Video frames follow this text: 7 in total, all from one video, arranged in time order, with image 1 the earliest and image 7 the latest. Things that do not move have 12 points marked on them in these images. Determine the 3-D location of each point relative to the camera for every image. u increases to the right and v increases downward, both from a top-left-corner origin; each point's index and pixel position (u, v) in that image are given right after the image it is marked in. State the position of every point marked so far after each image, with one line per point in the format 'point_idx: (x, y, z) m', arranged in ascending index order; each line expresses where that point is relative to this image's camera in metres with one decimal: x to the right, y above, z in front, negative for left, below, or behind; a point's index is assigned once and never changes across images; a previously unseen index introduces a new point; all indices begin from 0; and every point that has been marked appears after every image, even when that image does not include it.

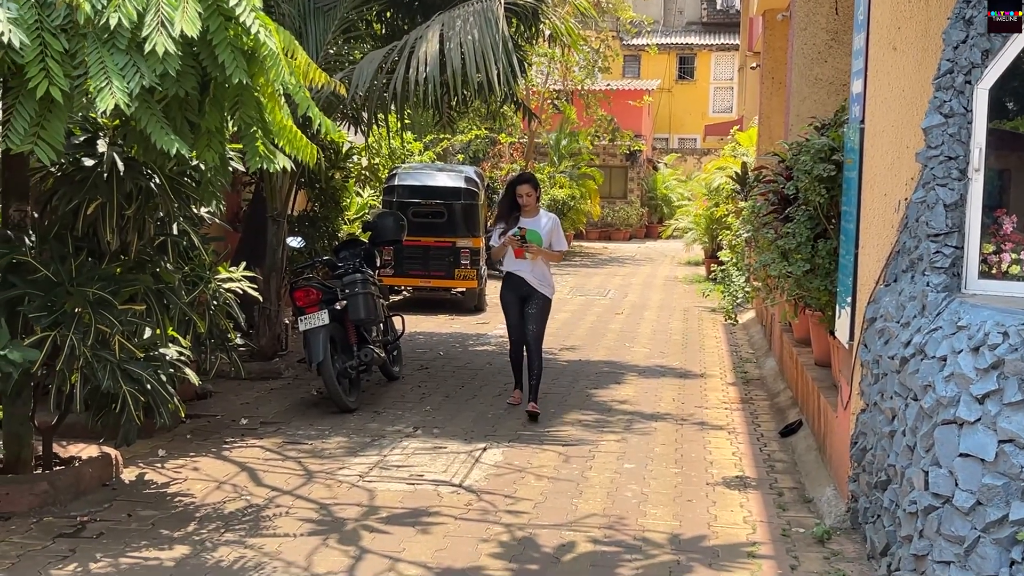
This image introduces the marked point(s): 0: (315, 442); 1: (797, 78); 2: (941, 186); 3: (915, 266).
0: (-1.1, -0.8, +5.5) m
1: (+2.2, +1.6, +7.8) m
2: (+1.8, +0.4, +4.1) m
3: (+1.7, +0.1, +4.3) m
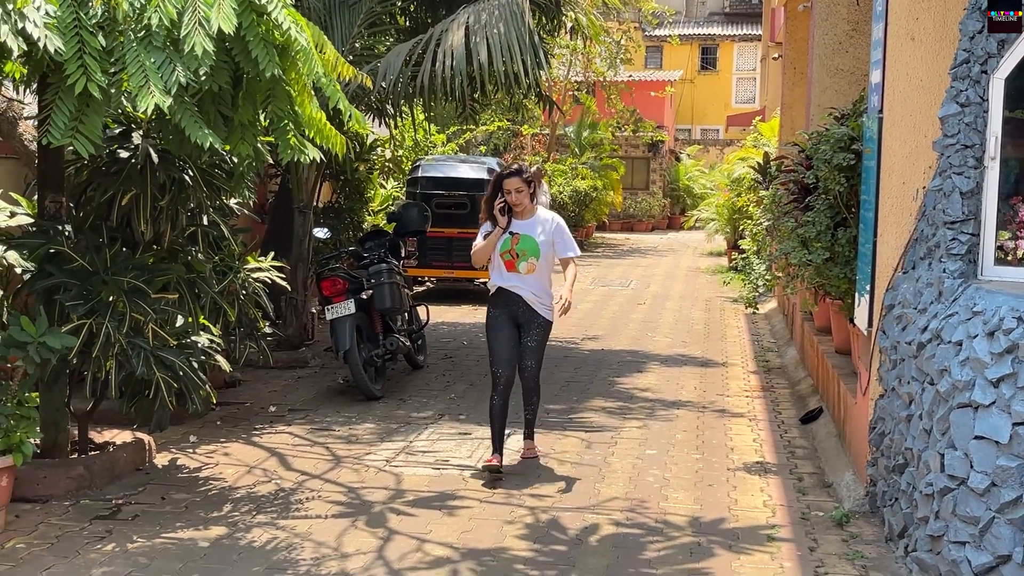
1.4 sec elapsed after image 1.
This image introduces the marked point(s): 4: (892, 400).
0: (-0.9, -0.8, +5.6) m
1: (+2.4, +1.7, +7.8) m
2: (+1.9, +0.5, +4.1) m
3: (+1.8, +0.2, +4.4) m
4: (+1.7, -0.5, +4.5) m
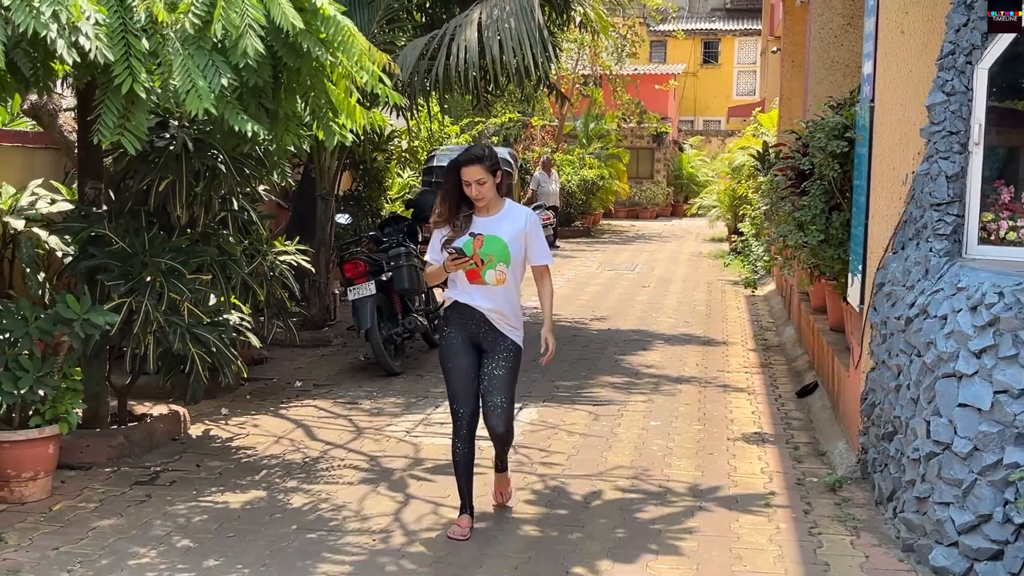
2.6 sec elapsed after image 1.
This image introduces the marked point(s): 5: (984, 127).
0: (-0.9, -0.7, +5.9) m
1: (+2.5, +1.8, +8.1) m
2: (+1.9, +0.6, +4.4) m
3: (+1.9, +0.3, +4.6) m
4: (+1.8, -0.4, +4.8) m
5: (+2.0, +0.7, +4.3) m
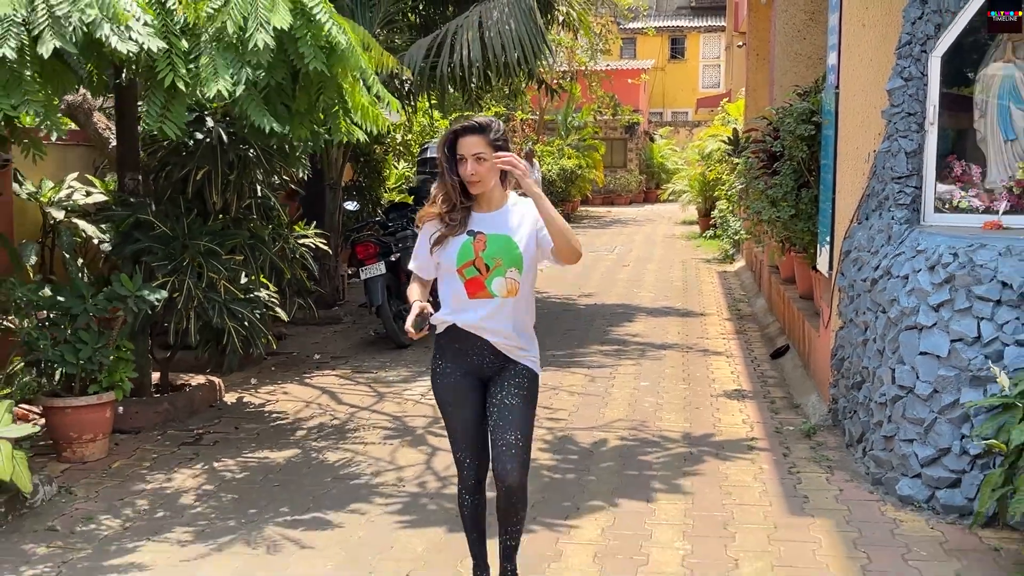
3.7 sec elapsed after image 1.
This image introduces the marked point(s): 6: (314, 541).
0: (-0.9, -0.5, +6.4) m
1: (+2.4, +2.0, +8.7) m
2: (+2.0, +0.8, +5.0) m
3: (+1.9, +0.4, +5.2) m
4: (+1.8, -0.2, +5.4) m
5: (+2.1, +0.9, +4.9) m
6: (-0.8, -1.1, +4.2) m
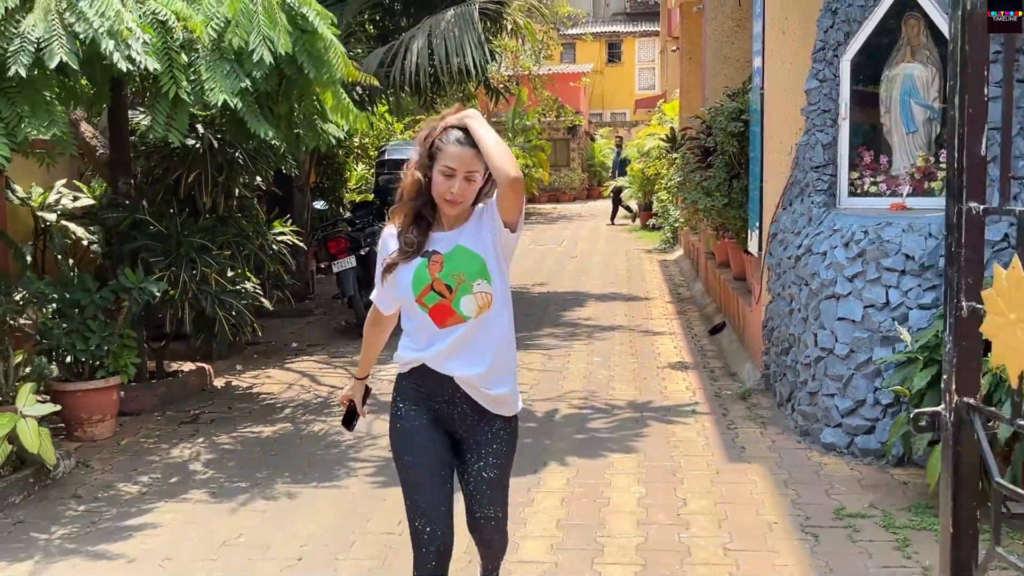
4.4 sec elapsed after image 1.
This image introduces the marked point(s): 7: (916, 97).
0: (-1.1, -0.5, +6.9) m
1: (+1.9, +2.2, +9.4) m
2: (+1.8, +0.9, +5.7) m
3: (+1.7, +0.6, +5.9) m
4: (+1.6, -0.1, +6.1) m
5: (+1.9, +1.0, +5.6) m
6: (-0.9, -1.0, +4.7) m
7: (+2.2, +1.0, +5.3) m
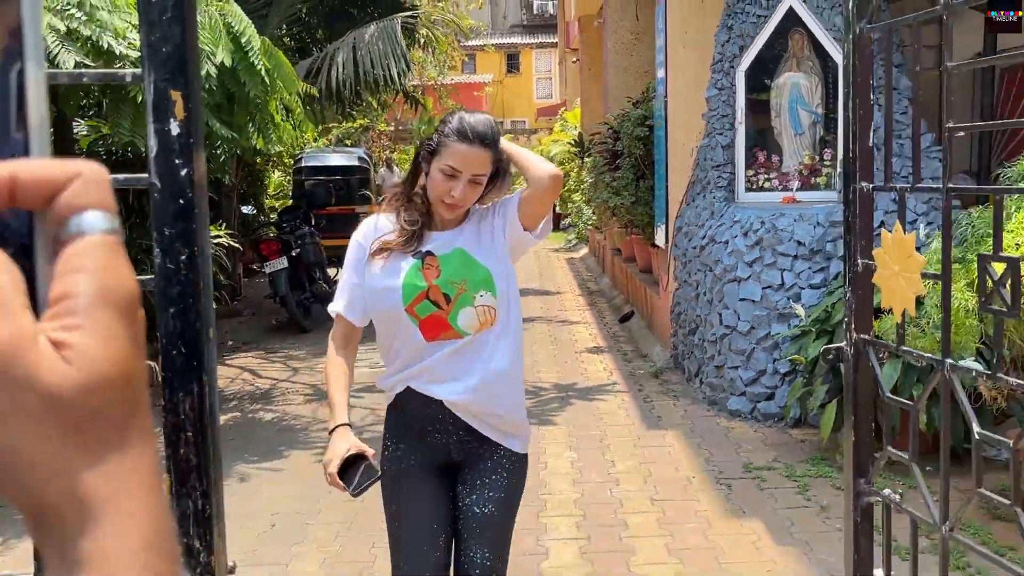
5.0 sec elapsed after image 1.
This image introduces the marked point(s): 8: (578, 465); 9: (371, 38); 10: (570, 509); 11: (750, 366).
0: (-1.6, -0.5, +7.3) m
1: (+1.0, +2.2, +10.1) m
2: (+1.3, +1.0, +6.4) m
3: (+1.3, +0.7, +6.6) m
4: (+1.2, 0.0, +6.8) m
5: (+1.4, +1.1, +6.3) m
6: (-1.2, -1.0, +5.1) m
7: (+1.8, +1.1, +6.0) m
8: (+0.4, -1.0, +5.3) m
9: (-1.2, +2.1, +8.5) m
10: (+0.3, -1.1, +4.8) m
11: (+1.4, -0.5, +5.9) m
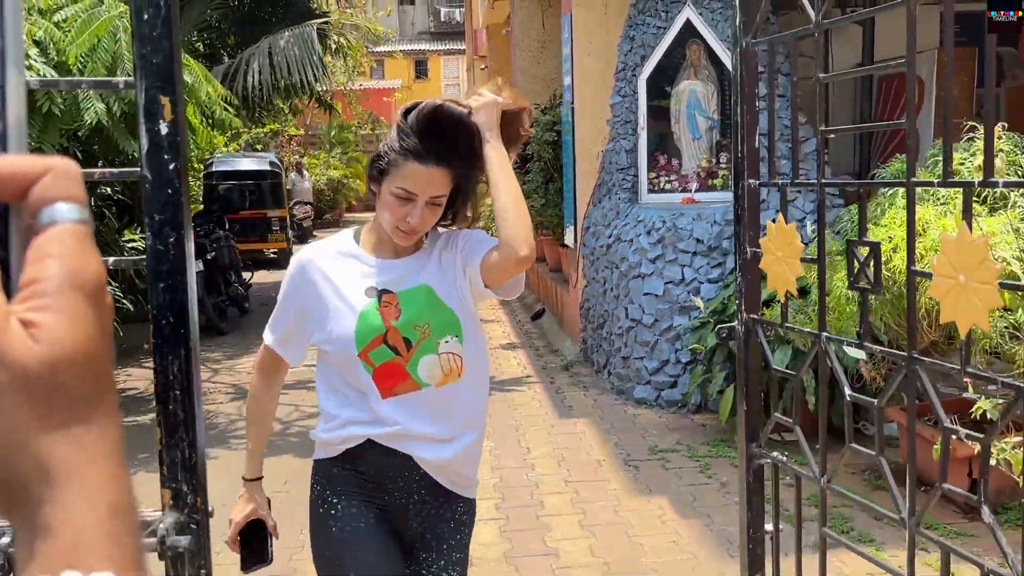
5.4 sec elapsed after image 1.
0: (-2.3, -0.5, +7.4) m
1: (+0.1, +2.2, +10.5) m
2: (+0.7, +1.0, +6.8) m
3: (+0.7, +0.7, +7.0) m
4: (+0.6, 0.0, +7.1) m
5: (+0.9, +1.2, +6.7) m
6: (-1.6, -1.0, +5.2) m
7: (+1.2, +1.2, +6.5) m
8: (-0.1, -0.9, +5.6) m
9: (-2.0, +2.1, +8.7) m
10: (-0.1, -1.0, +5.1) m
11: (+0.9, -0.4, +6.3) m
